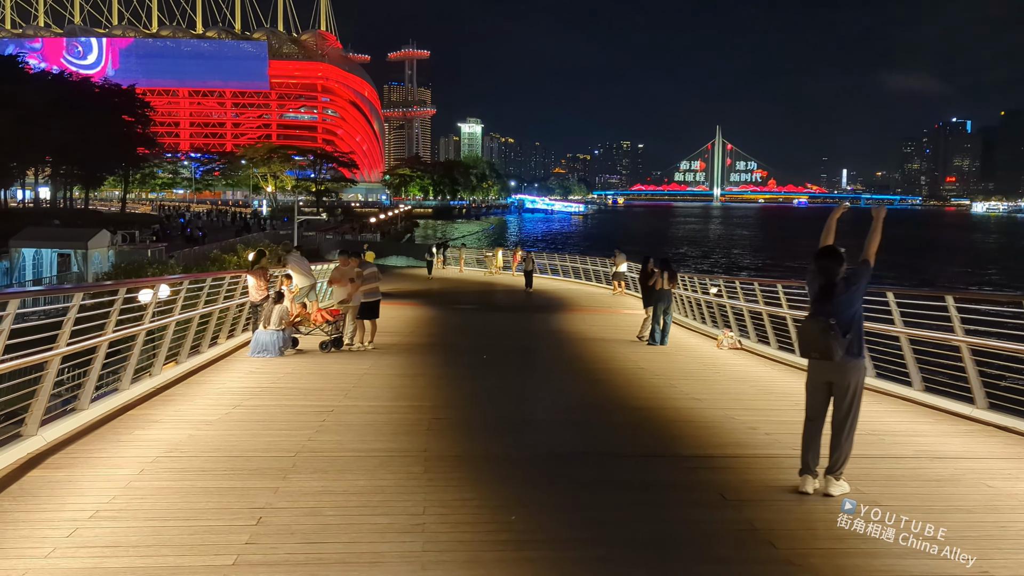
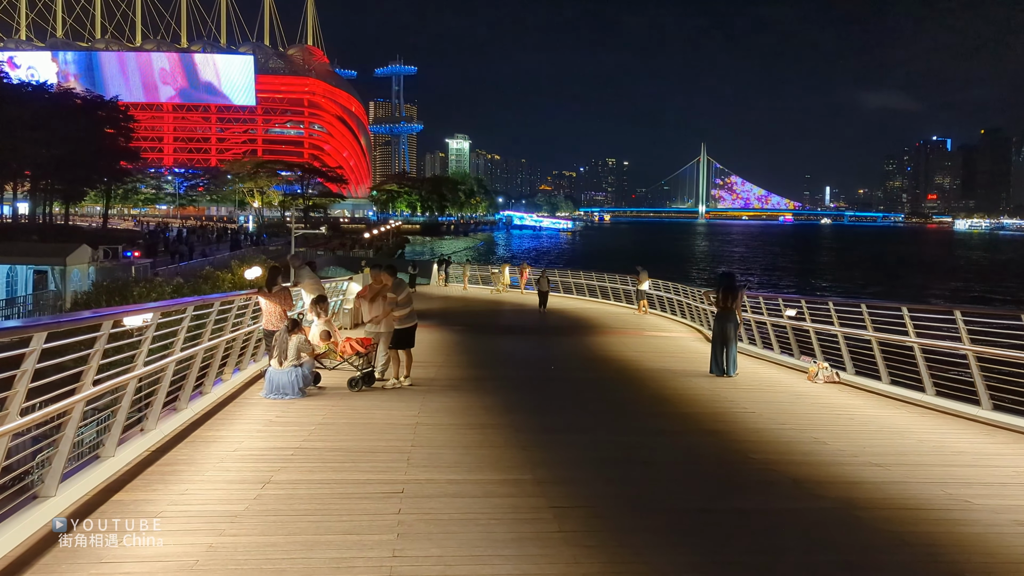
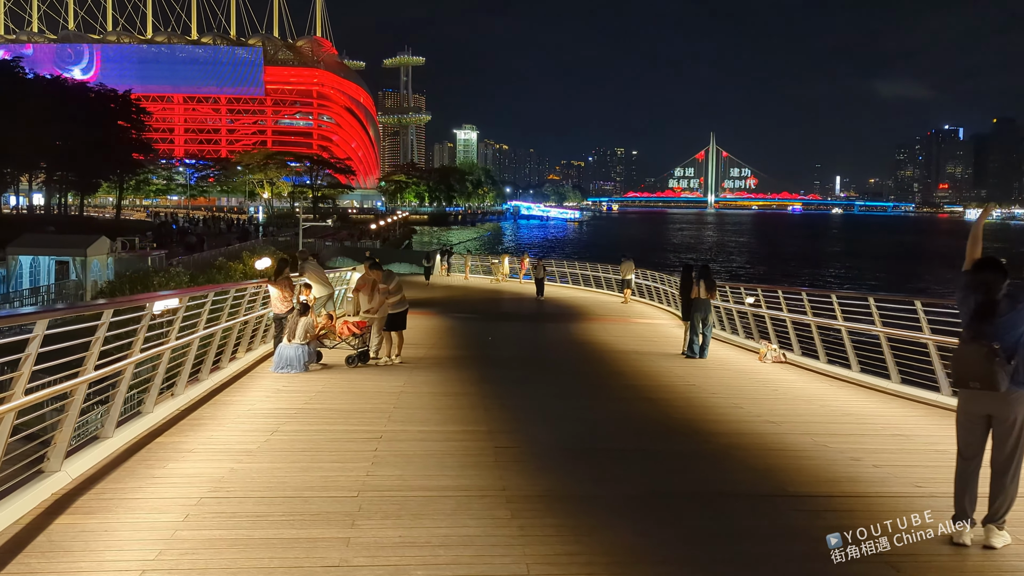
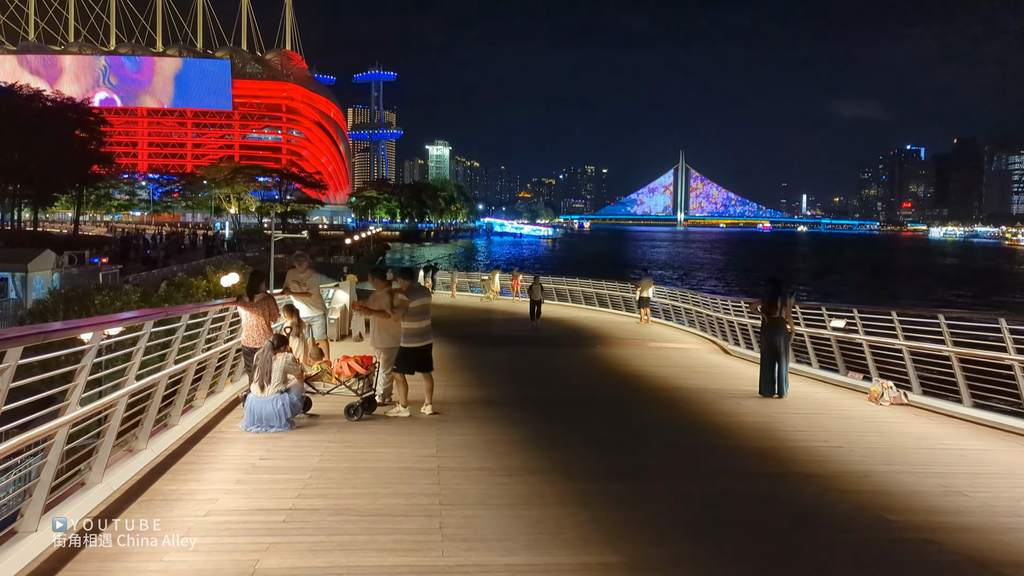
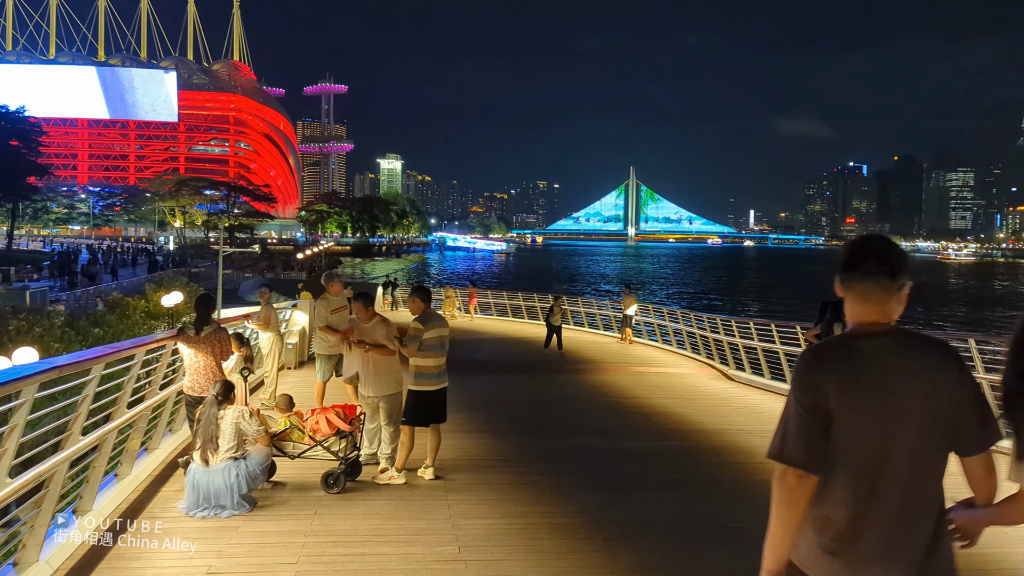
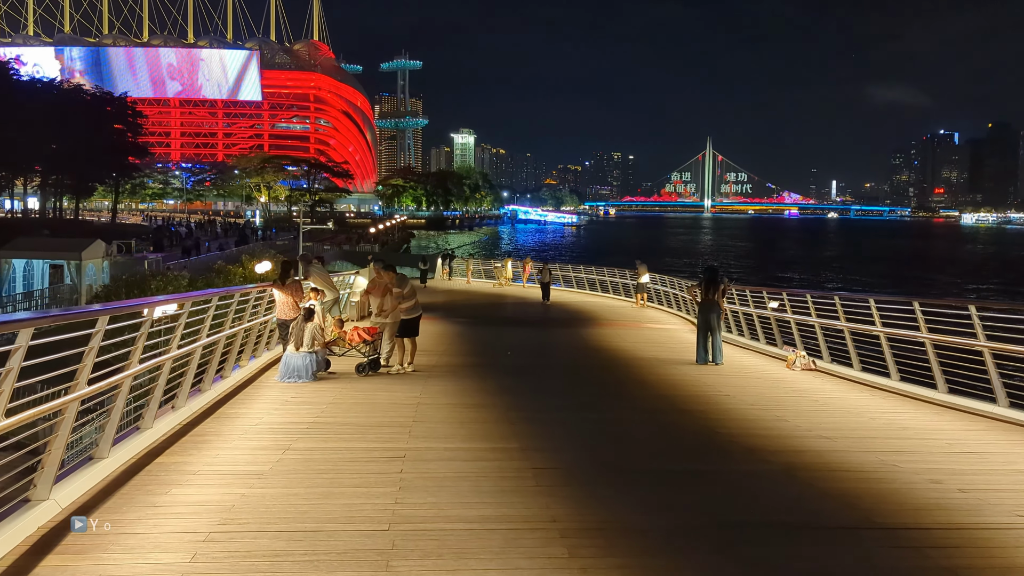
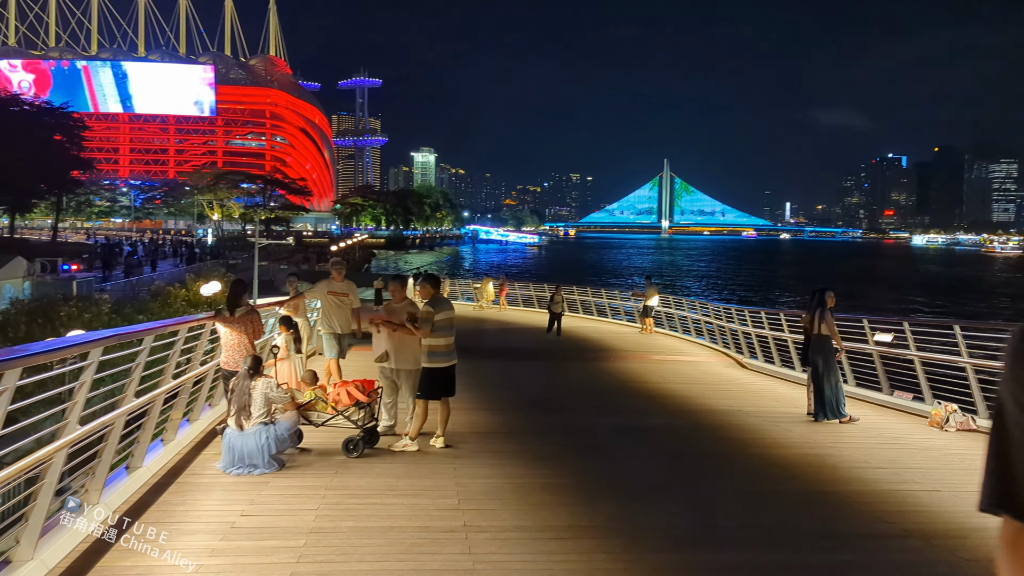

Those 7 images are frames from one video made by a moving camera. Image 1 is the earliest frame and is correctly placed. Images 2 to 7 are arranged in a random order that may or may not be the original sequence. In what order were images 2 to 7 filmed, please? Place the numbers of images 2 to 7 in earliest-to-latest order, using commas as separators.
3, 6, 2, 4, 7, 5
